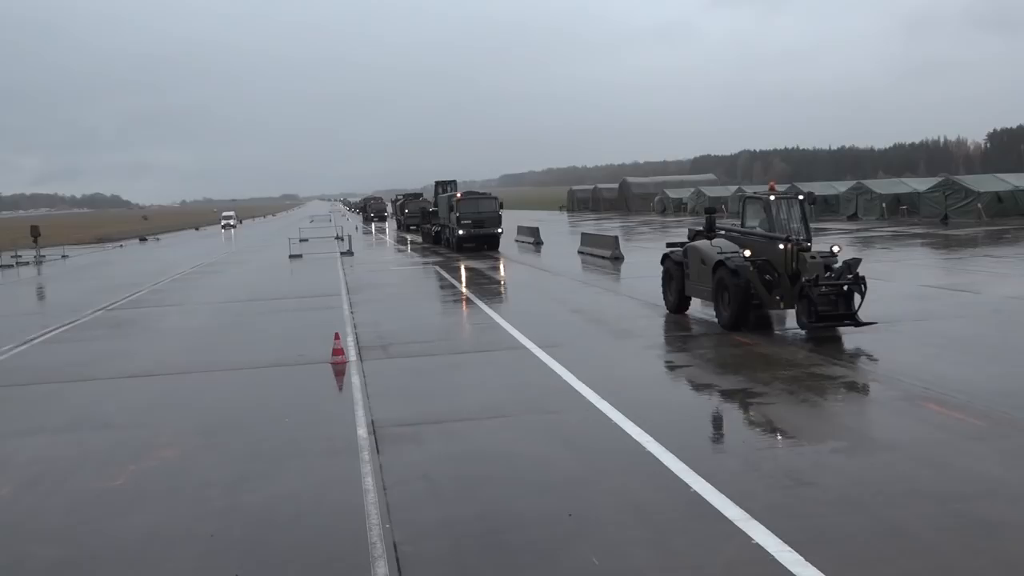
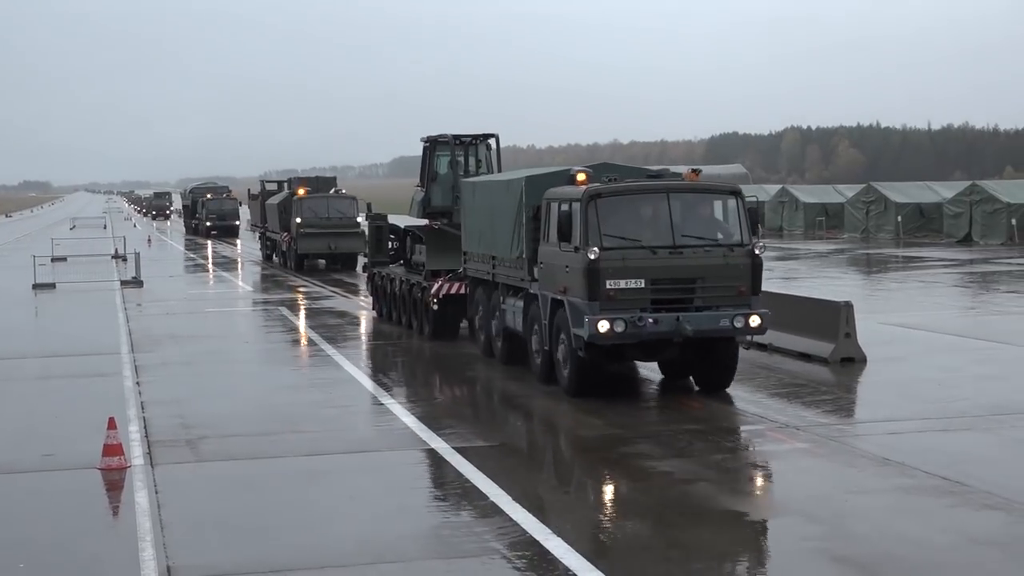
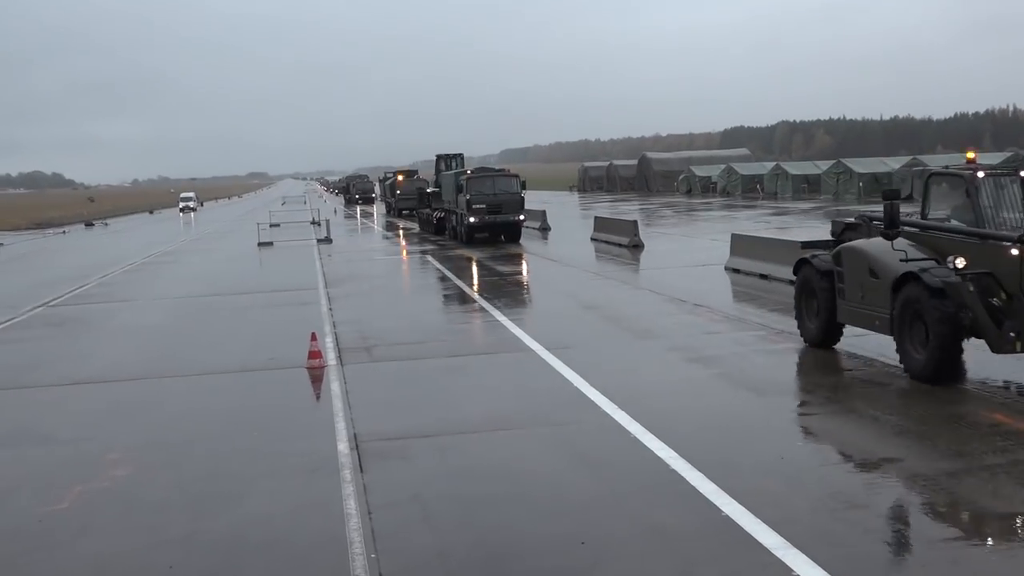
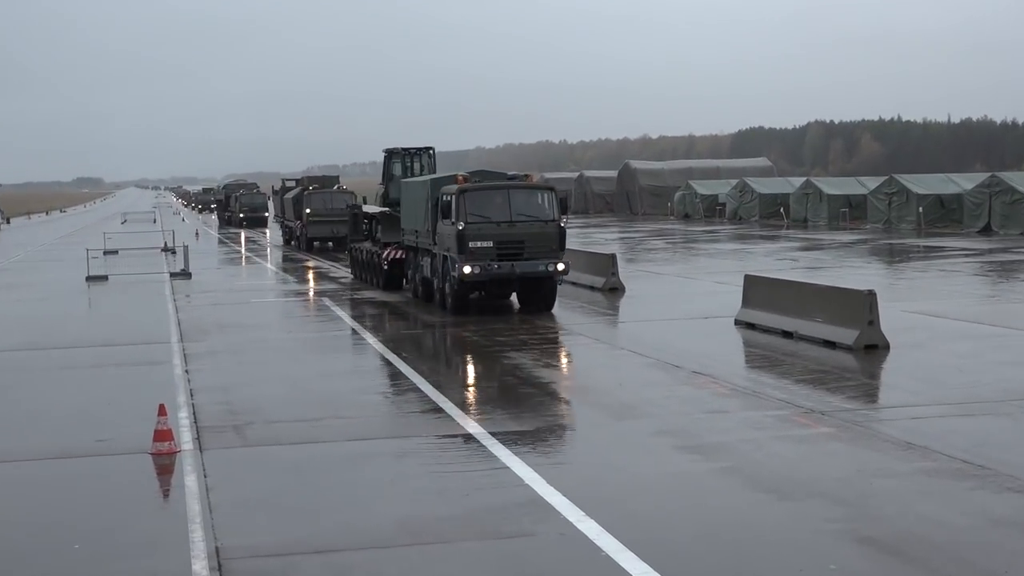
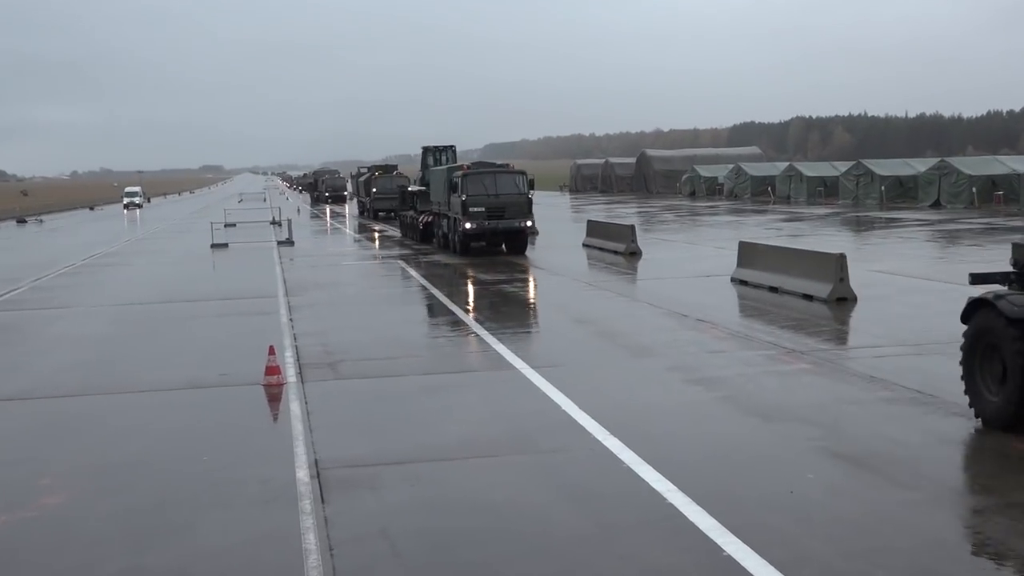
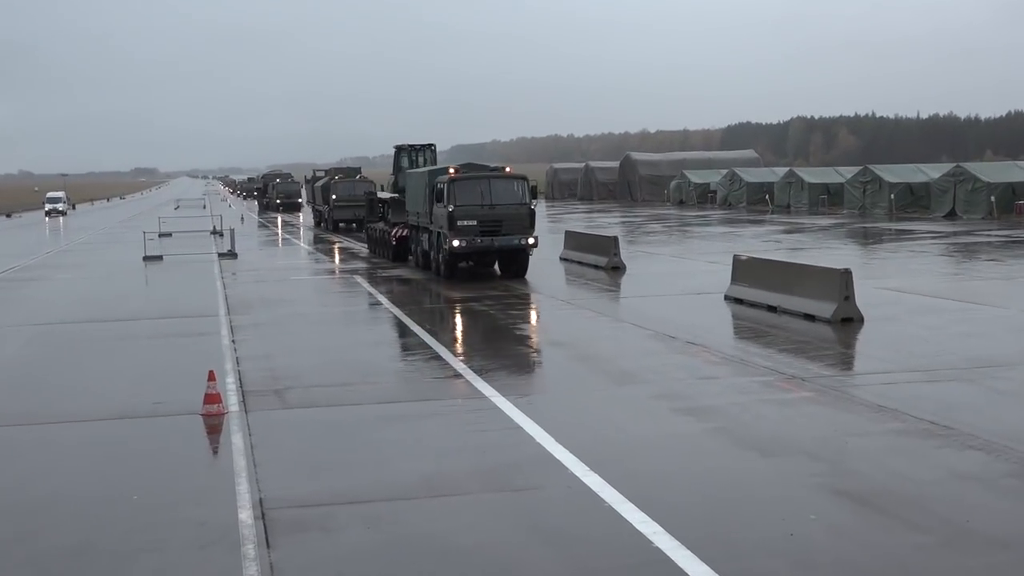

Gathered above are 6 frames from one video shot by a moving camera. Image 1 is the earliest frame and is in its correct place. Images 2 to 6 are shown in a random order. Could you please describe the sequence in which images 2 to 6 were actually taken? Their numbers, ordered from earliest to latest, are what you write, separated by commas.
3, 5, 6, 4, 2
